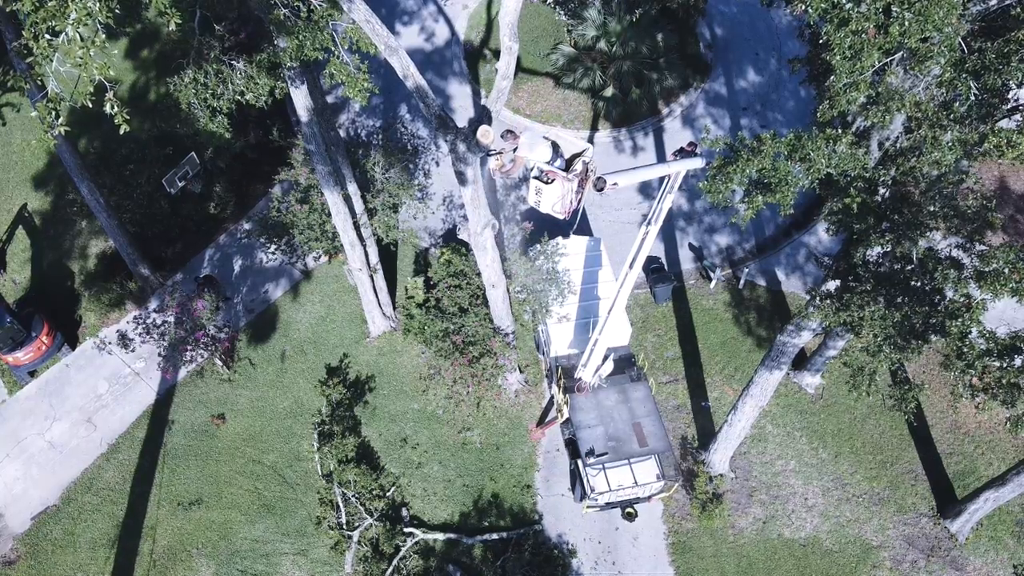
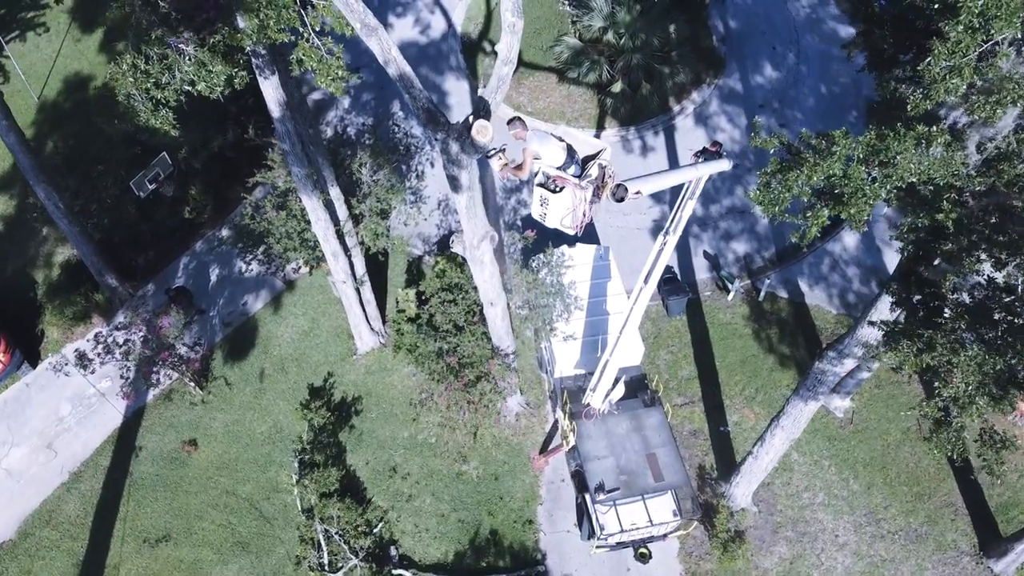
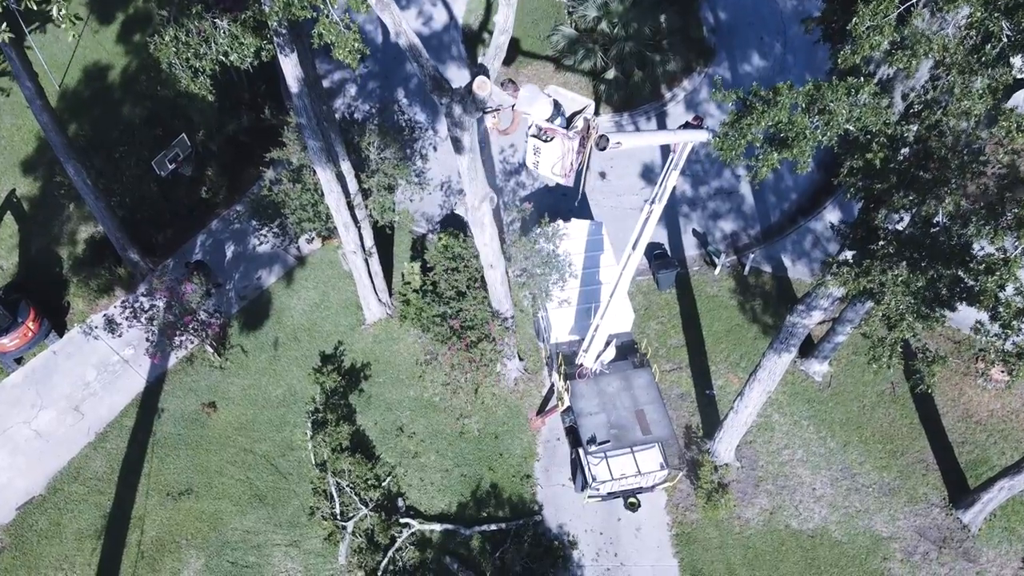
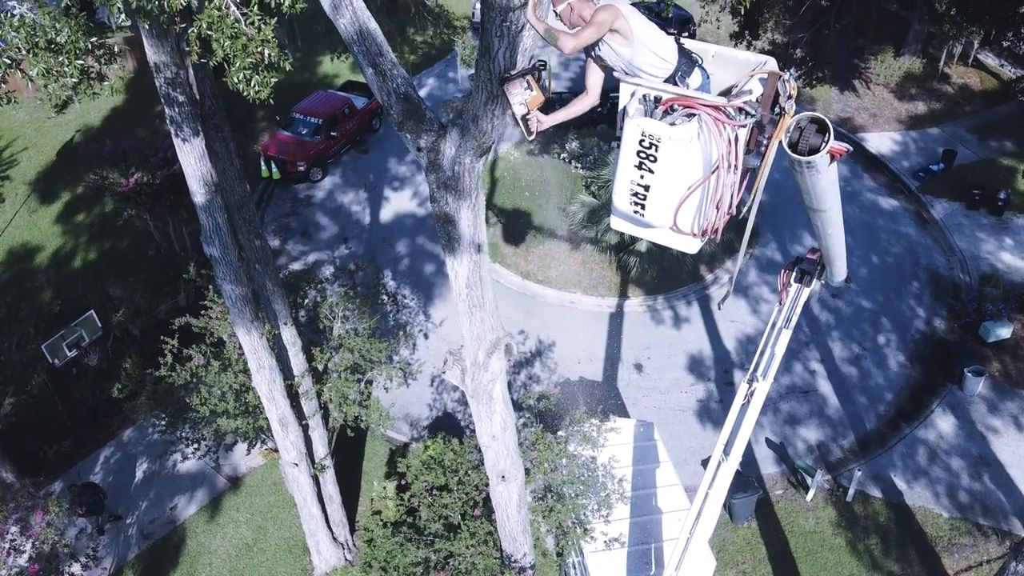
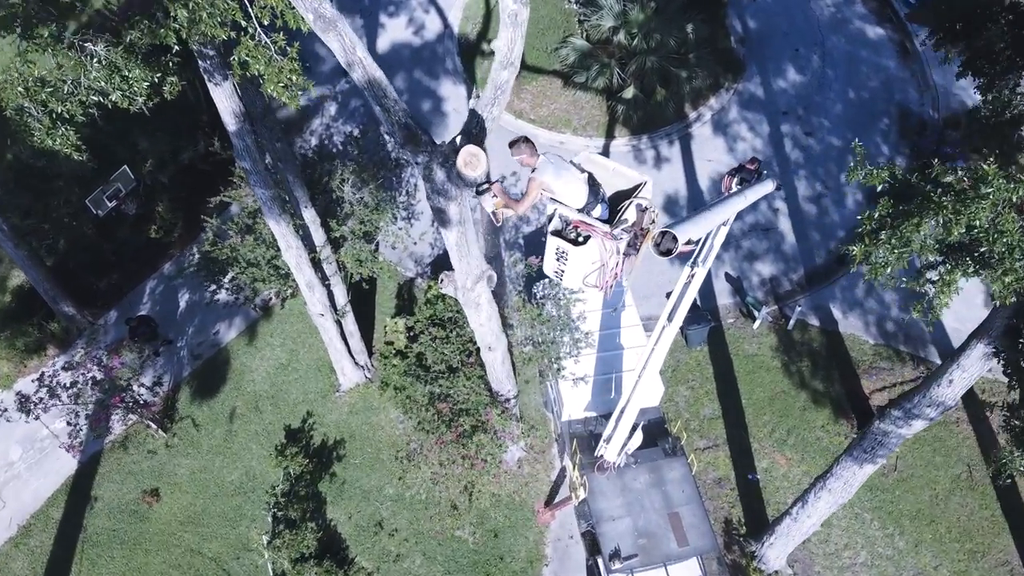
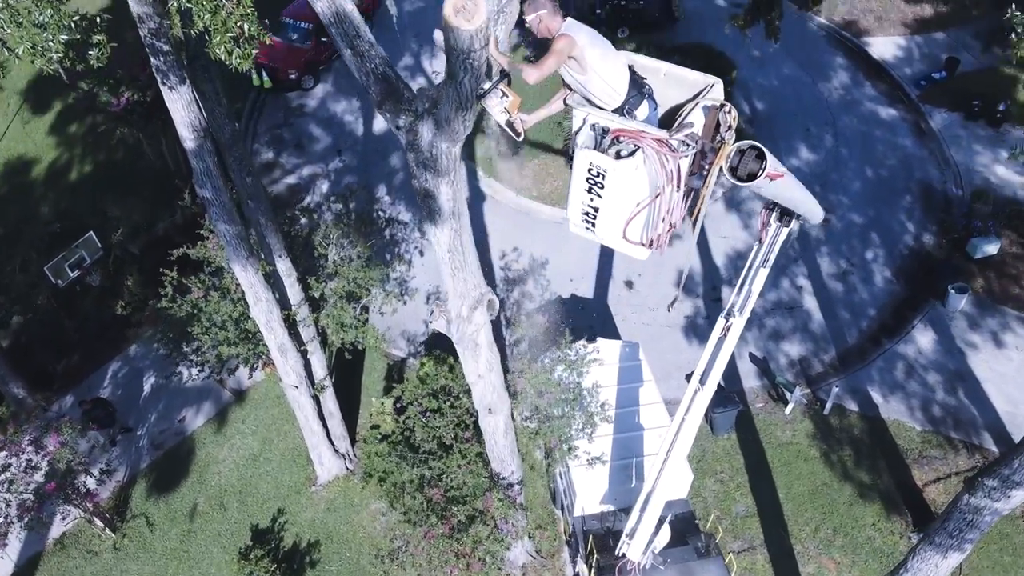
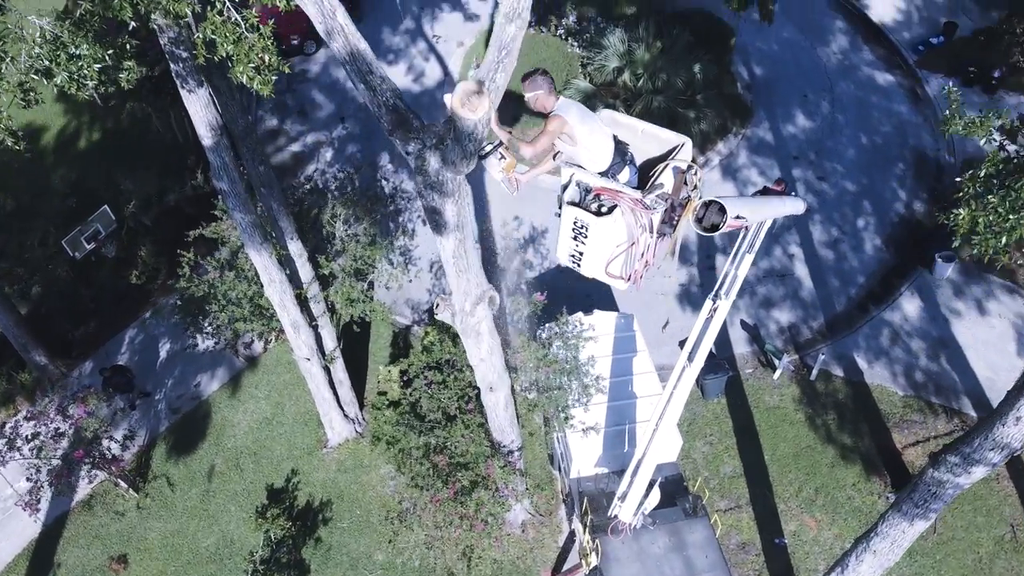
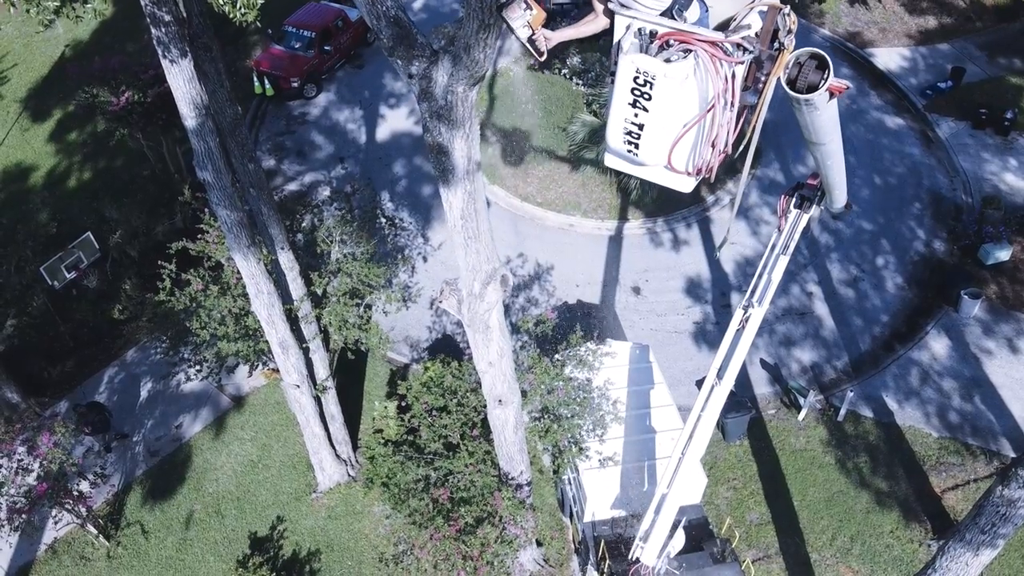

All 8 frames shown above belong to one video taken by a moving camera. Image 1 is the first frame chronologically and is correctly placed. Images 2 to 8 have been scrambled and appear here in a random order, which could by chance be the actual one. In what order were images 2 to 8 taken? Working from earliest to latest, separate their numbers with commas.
3, 2, 5, 7, 6, 8, 4
